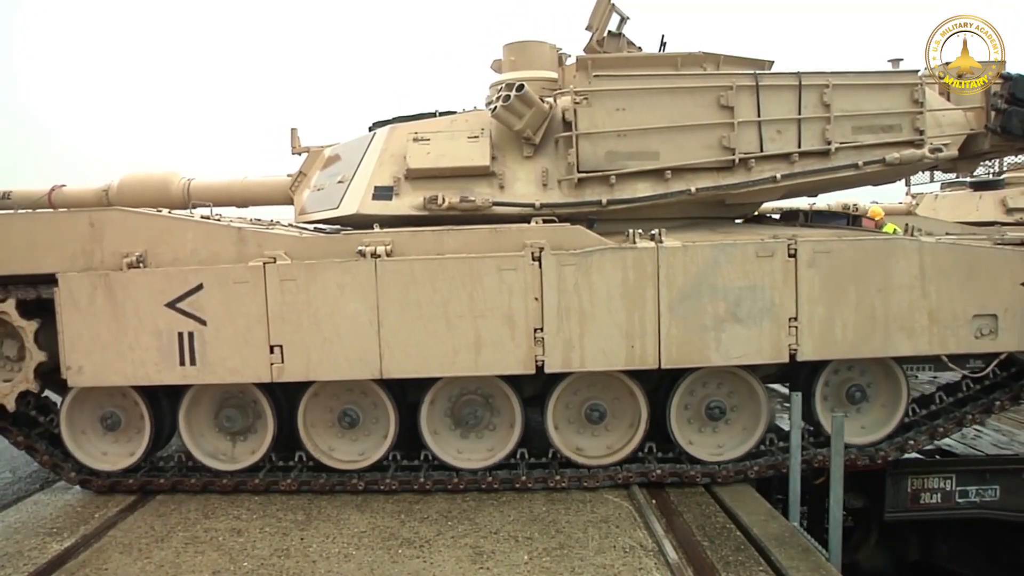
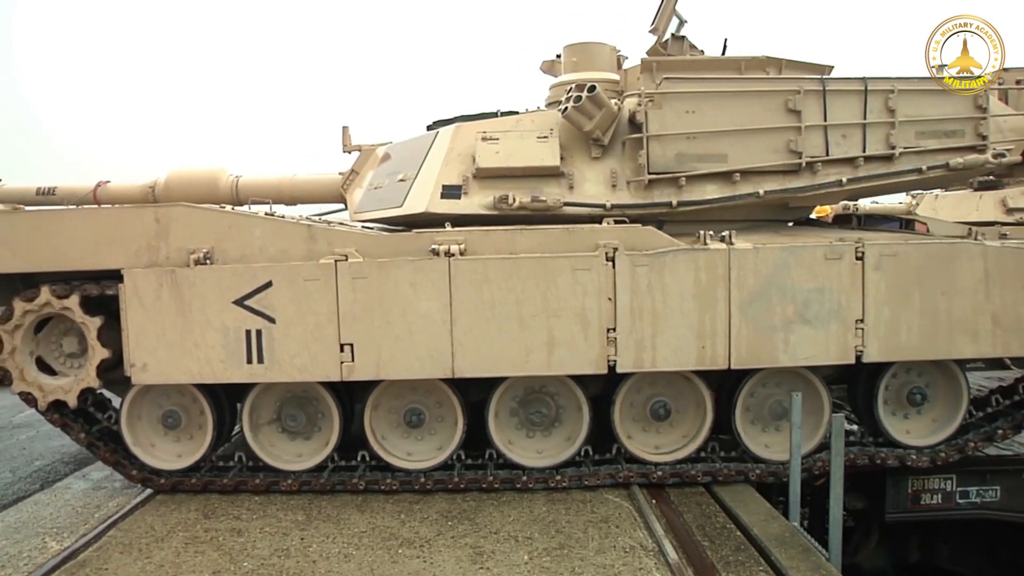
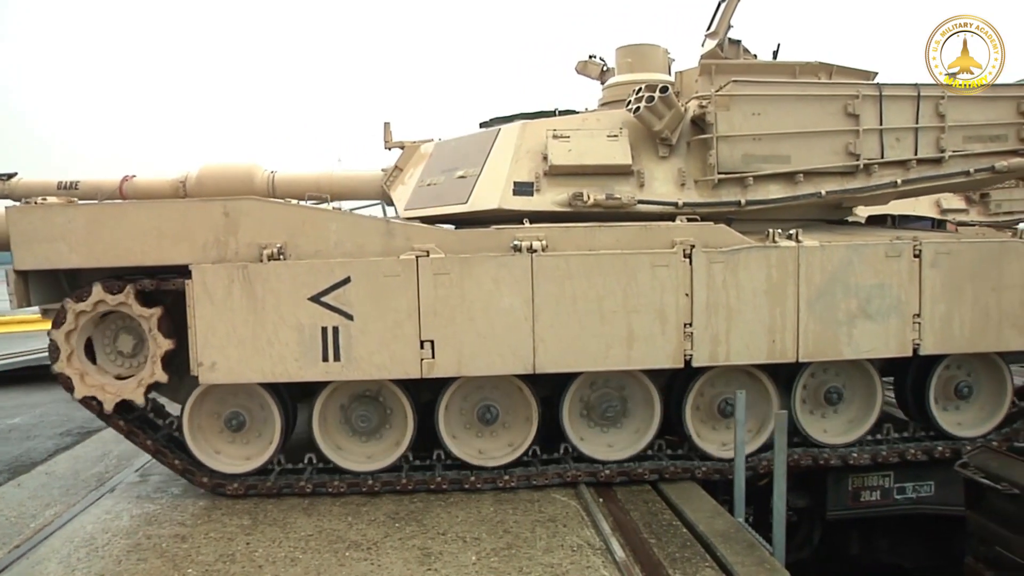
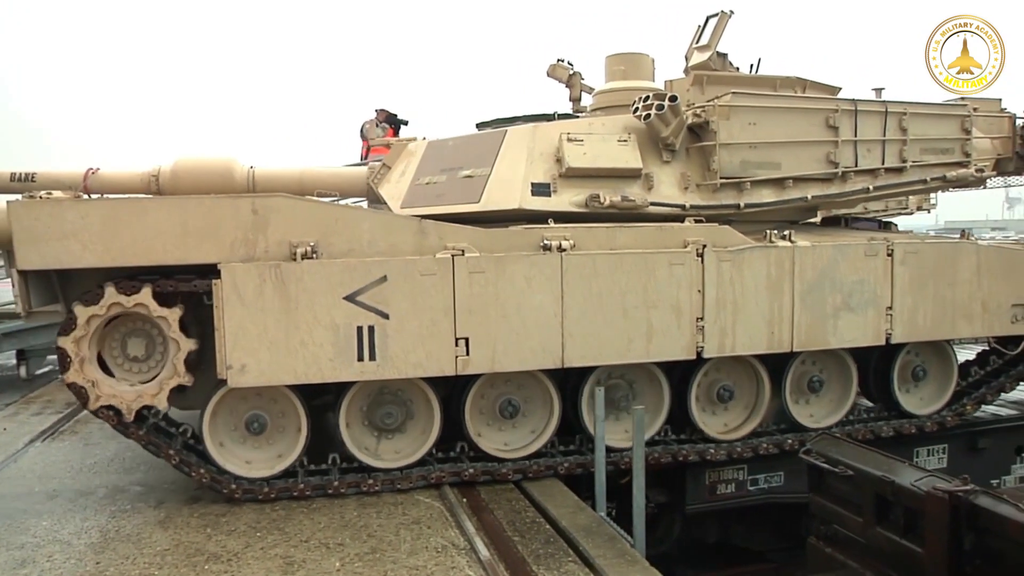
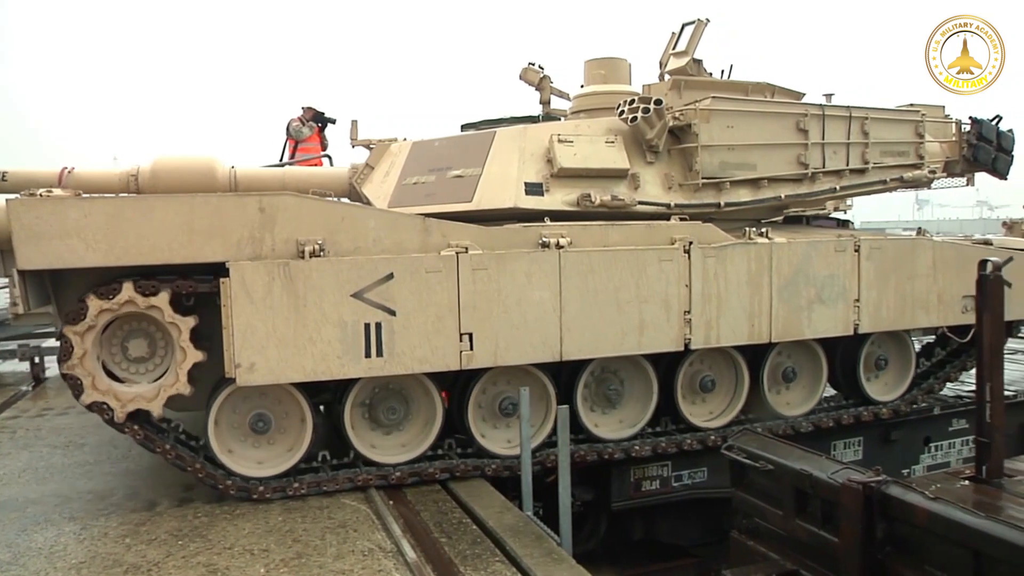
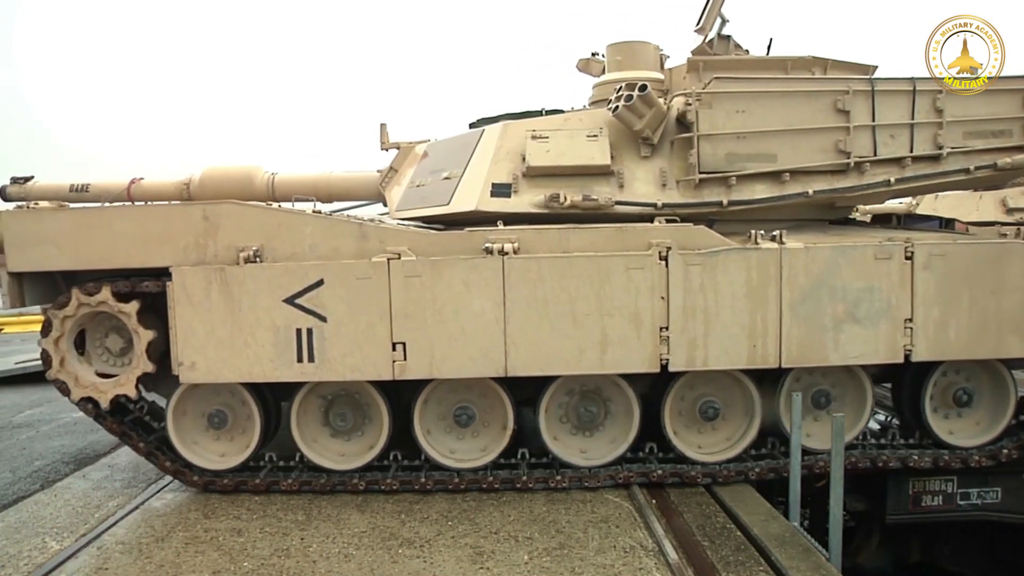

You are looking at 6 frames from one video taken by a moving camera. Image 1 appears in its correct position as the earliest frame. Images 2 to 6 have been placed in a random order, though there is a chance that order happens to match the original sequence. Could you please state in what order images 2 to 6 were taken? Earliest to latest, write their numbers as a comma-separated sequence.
2, 6, 3, 4, 5
